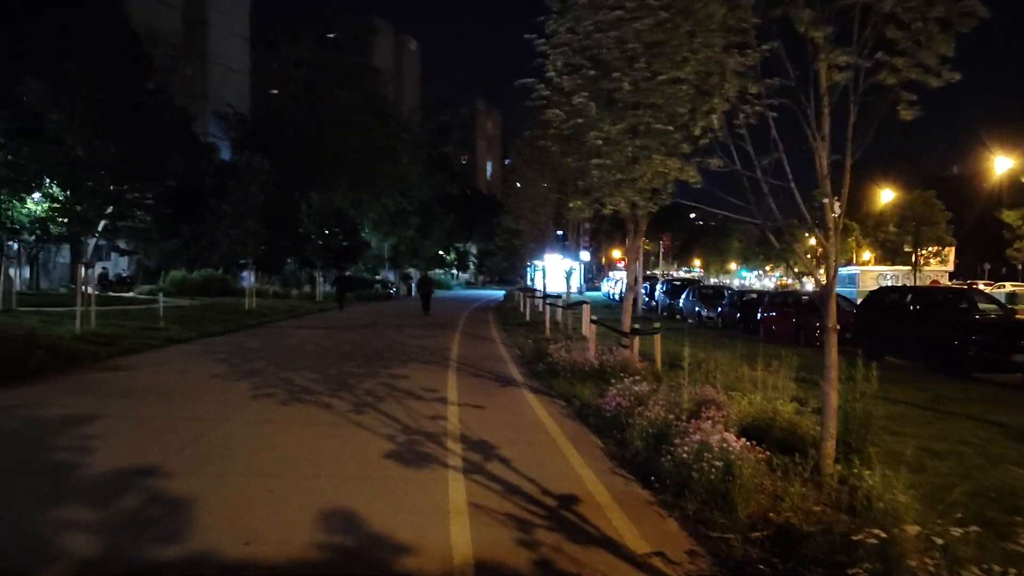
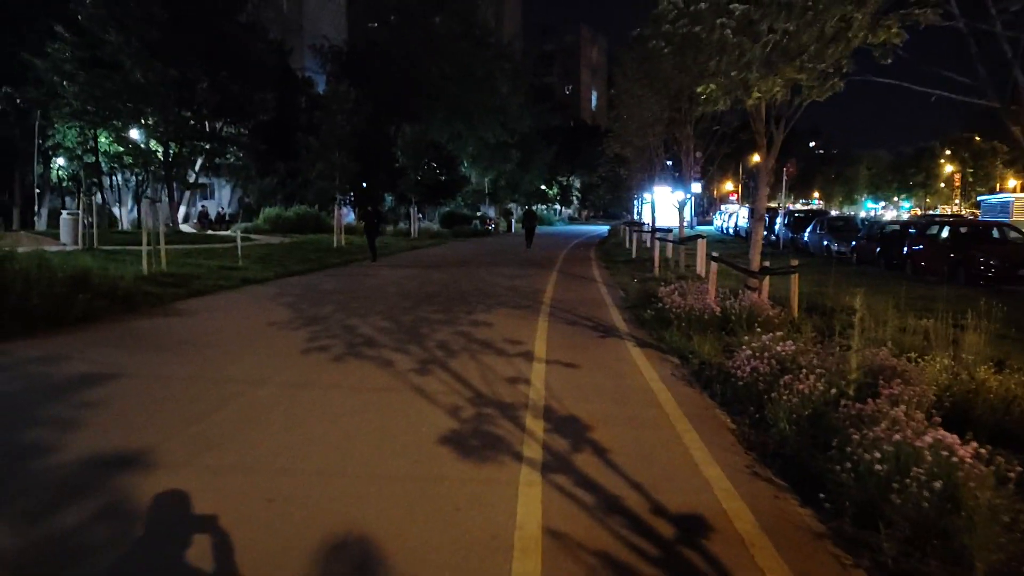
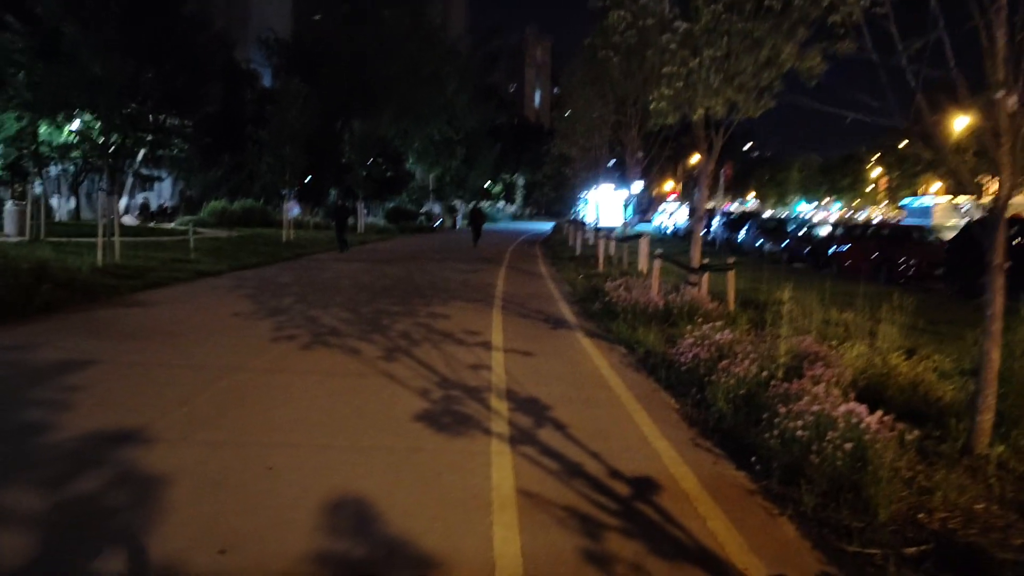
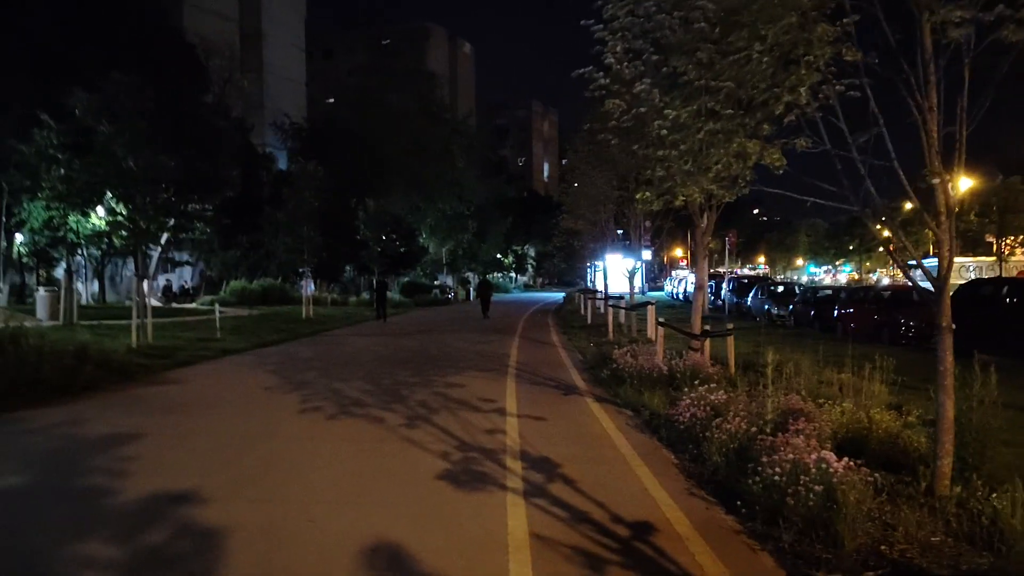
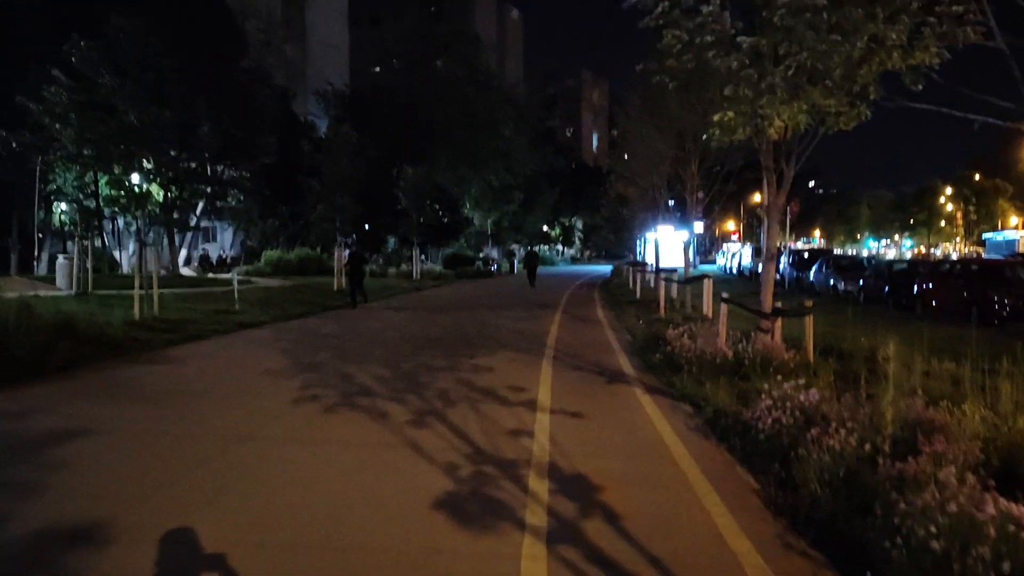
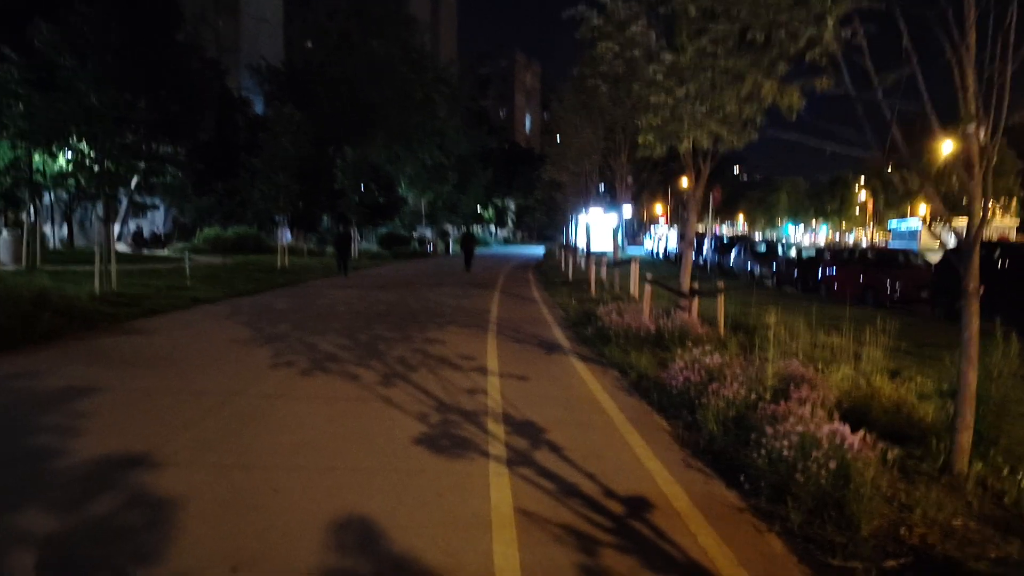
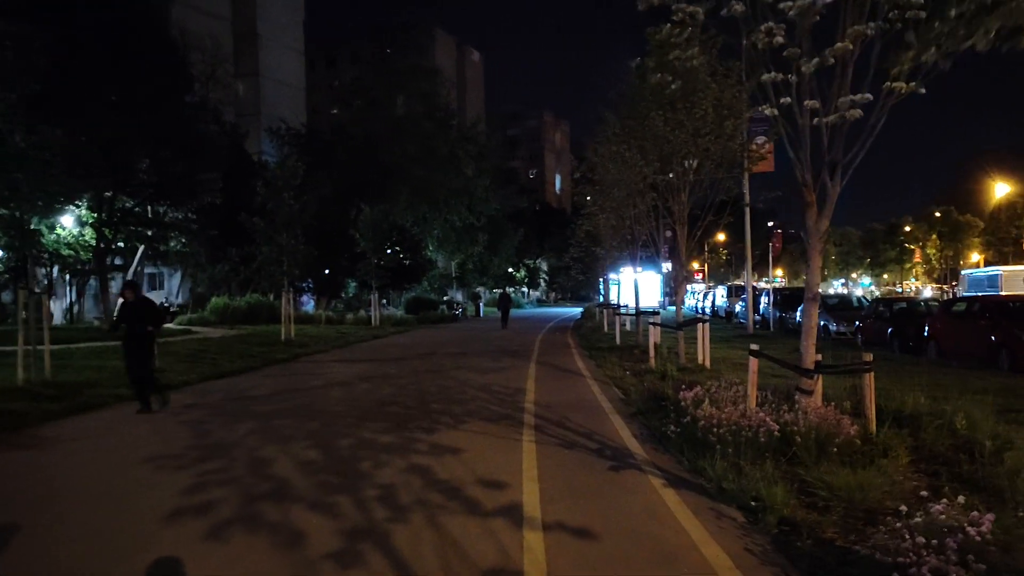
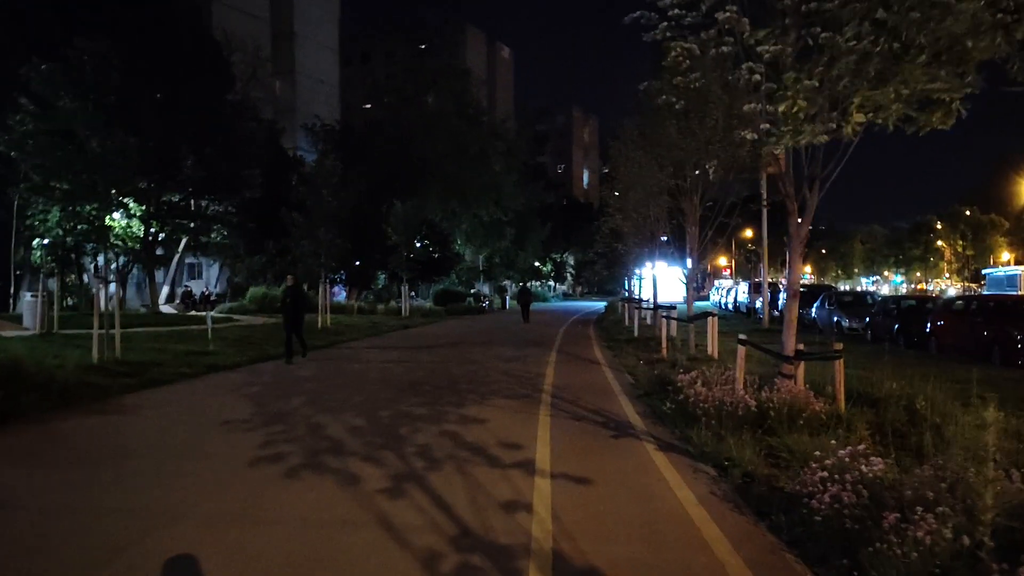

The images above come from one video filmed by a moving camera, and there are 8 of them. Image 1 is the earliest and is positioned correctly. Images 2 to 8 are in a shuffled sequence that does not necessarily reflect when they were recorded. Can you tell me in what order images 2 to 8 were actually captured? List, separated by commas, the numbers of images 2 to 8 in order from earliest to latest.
4, 6, 3, 2, 5, 8, 7
